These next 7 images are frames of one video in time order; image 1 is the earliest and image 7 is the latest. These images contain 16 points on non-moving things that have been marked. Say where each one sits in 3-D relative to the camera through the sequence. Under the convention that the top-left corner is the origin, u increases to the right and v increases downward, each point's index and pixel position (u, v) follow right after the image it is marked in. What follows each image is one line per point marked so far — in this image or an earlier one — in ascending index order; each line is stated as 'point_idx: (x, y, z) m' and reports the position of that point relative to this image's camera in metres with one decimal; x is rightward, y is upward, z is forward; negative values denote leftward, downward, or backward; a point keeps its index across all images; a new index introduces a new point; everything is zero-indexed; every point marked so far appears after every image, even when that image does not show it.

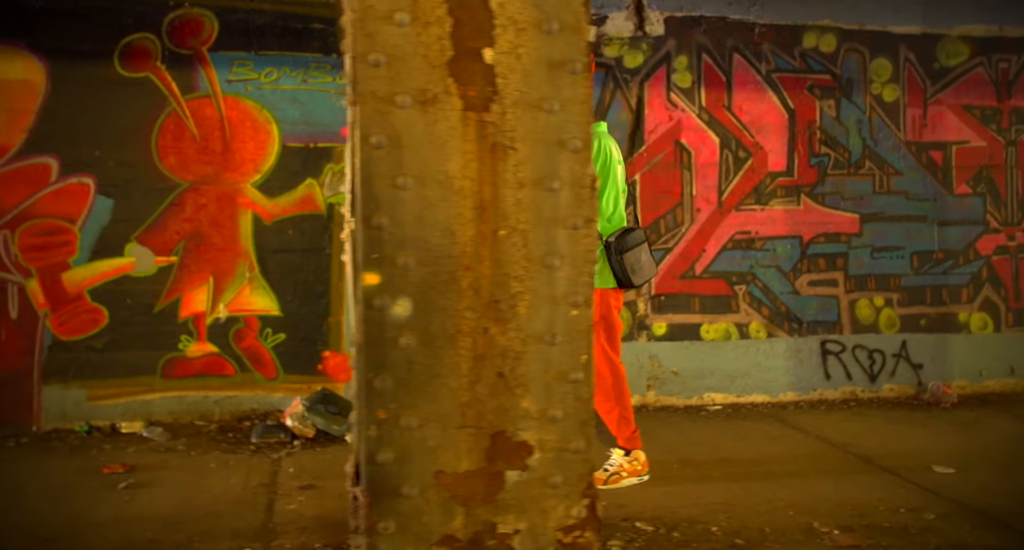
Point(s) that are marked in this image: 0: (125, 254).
0: (-2.4, +0.1, +4.5) m
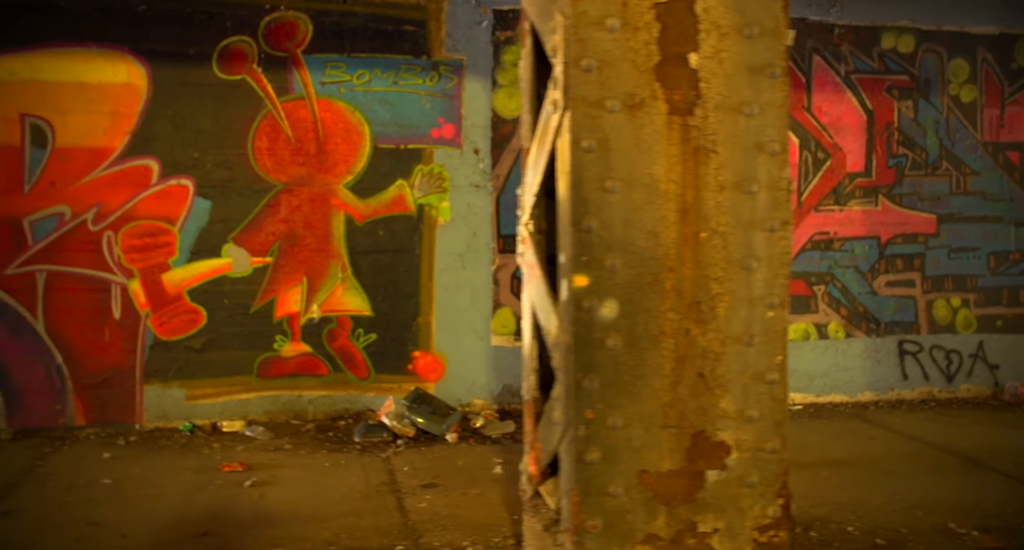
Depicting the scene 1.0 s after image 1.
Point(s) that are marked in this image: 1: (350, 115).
0: (-1.8, +0.1, +4.5) m
1: (-1.1, +1.1, +4.7) m
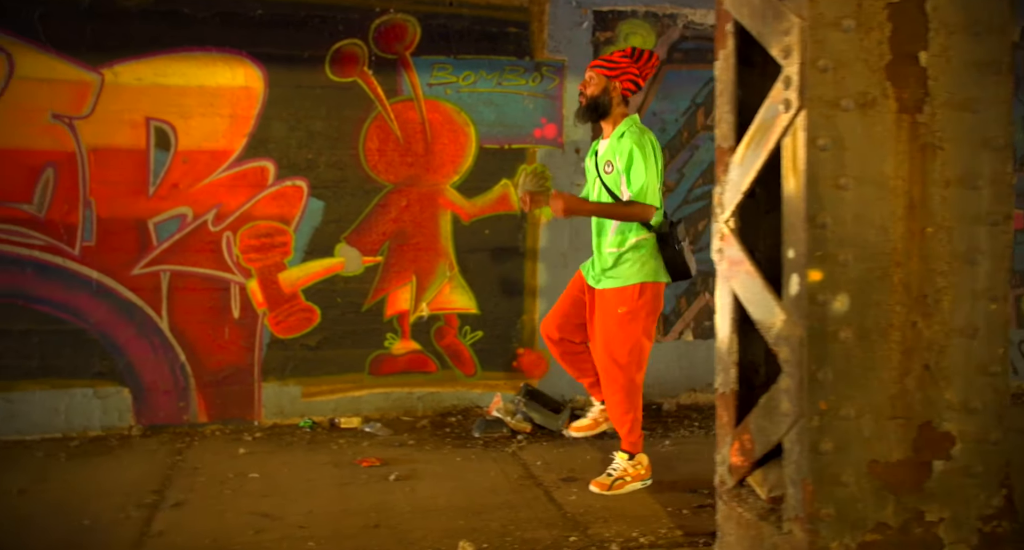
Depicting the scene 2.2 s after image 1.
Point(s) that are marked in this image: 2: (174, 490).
0: (-1.1, +0.1, +4.6) m
1: (-0.4, +1.1, +4.8) m
2: (-1.6, -1.0, +3.4) m
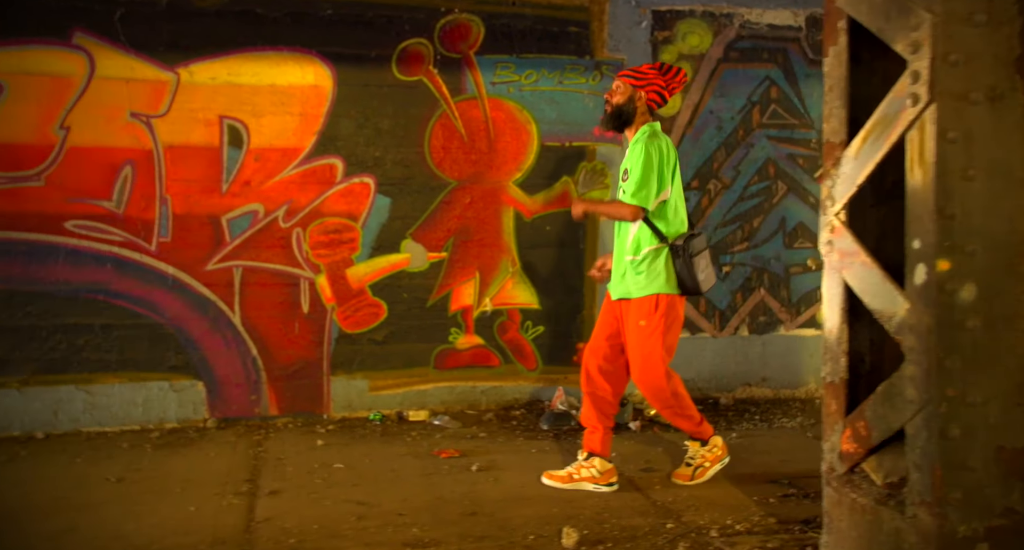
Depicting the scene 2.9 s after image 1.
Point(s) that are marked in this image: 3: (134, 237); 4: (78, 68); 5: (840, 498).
0: (-0.7, +0.2, +4.7) m
1: (0.0, +1.1, +4.8) m
2: (-1.2, -1.0, +3.5) m
3: (-2.3, +0.2, +4.3) m
4: (-2.6, +1.2, +4.2) m
5: (+1.1, -0.8, +2.4) m
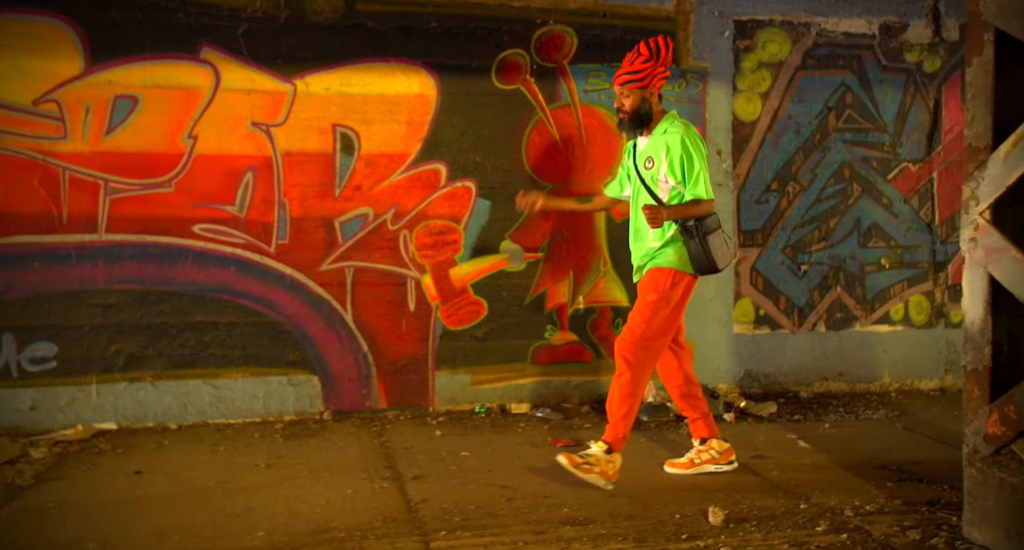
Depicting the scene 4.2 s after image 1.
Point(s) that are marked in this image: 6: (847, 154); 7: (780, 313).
0: (-0.1, +0.2, +4.9) m
1: (+0.7, +1.1, +5.1) m
2: (-0.6, -1.0, +3.7) m
3: (-1.6, +0.2, +4.6) m
4: (-1.9, +1.2, +4.5) m
5: (+1.7, -0.7, +2.6) m
6: (+2.6, +0.9, +5.5) m
7: (+2.0, -0.3, +5.4) m
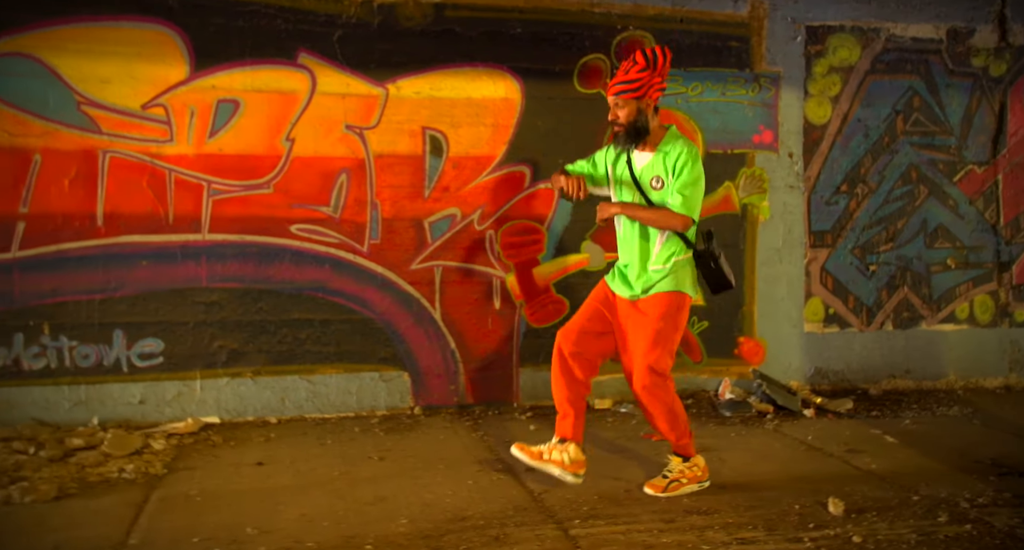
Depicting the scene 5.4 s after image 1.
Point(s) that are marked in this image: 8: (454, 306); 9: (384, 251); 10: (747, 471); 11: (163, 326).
0: (+0.5, +0.2, +5.0) m
1: (+1.3, +1.1, +5.2) m
2: (0.0, -1.0, +3.8) m
3: (-1.1, +0.2, +4.7) m
4: (-1.4, +1.2, +4.6) m
5: (+2.3, -0.7, +2.7) m
6: (+3.1, +0.9, +5.6) m
7: (+2.6, -0.3, +5.5) m
8: (-0.4, -0.2, +4.9) m
9: (-0.9, +0.2, +4.7) m
10: (+1.2, -1.0, +3.7) m
11: (-2.2, -0.3, +4.4) m
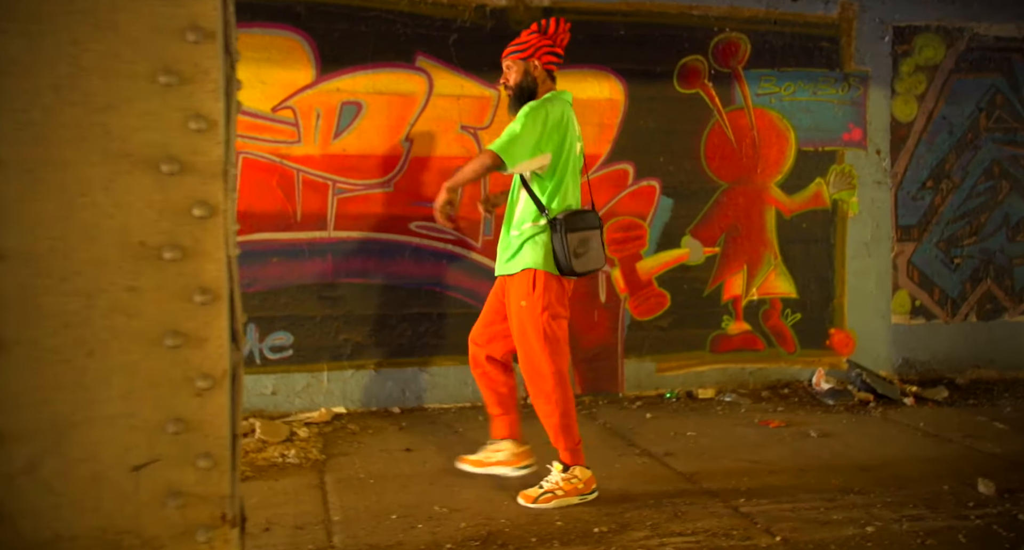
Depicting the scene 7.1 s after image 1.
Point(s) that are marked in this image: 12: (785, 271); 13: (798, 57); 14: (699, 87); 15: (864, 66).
0: (+1.2, +0.2, +5.2) m
1: (+2.0, +1.2, +5.3) m
2: (+0.7, -1.0, +4.0) m
3: (-0.3, +0.3, +4.9) m
4: (-0.6, +1.3, +4.8) m
5: (+3.0, -0.7, +2.9) m
6: (+3.9, +1.0, +5.7) m
7: (+3.3, -0.2, +5.6) m
8: (+0.3, -0.2, +5.0) m
9: (-0.1, +0.2, +4.9) m
10: (+2.0, -1.0, +3.8) m
11: (-1.4, -0.3, +4.6) m
12: (+2.1, 0.0, +5.4) m
13: (+2.1, +1.6, +5.4) m
14: (+1.4, +1.4, +5.2) m
15: (+2.7, +1.6, +5.5) m
